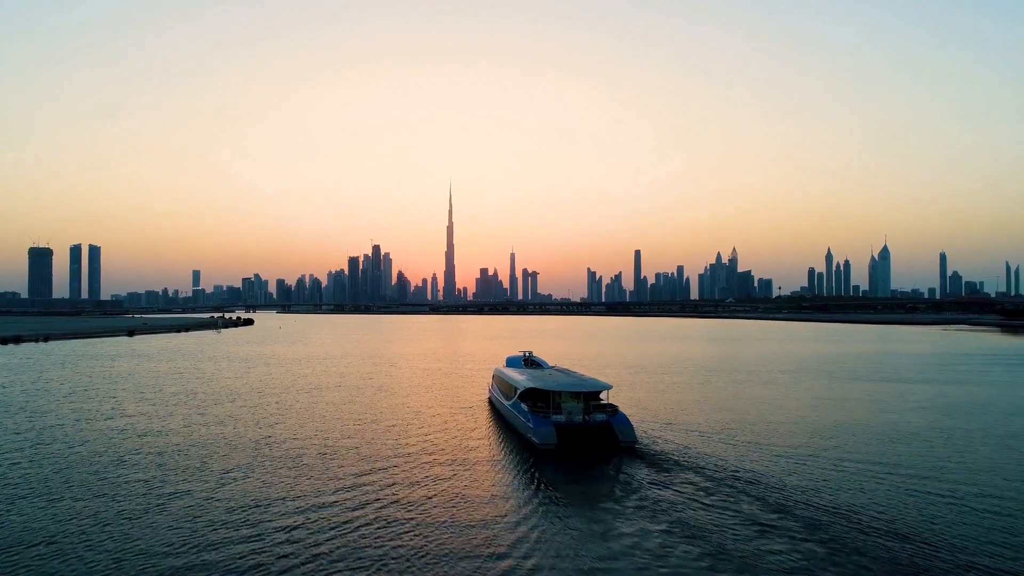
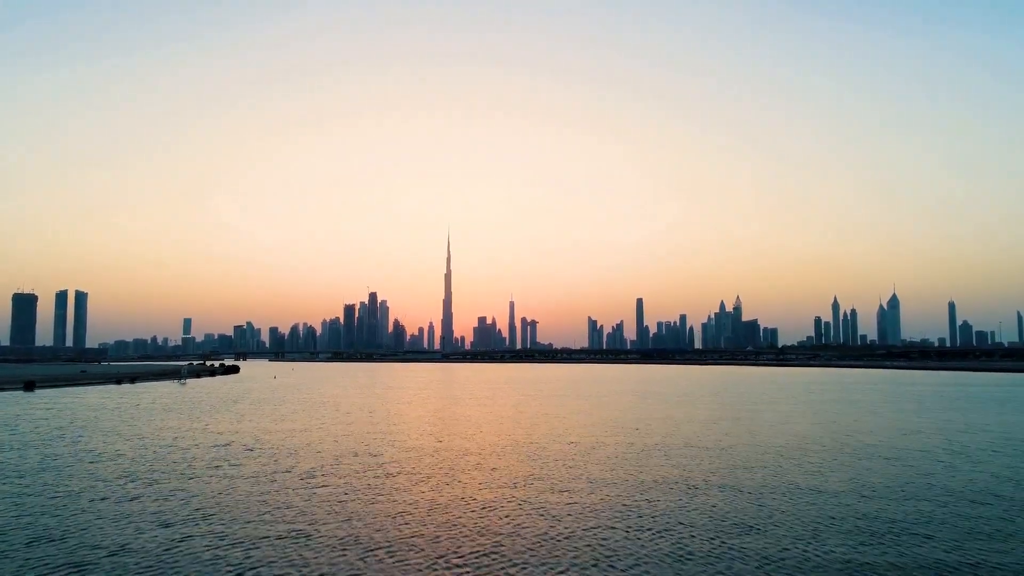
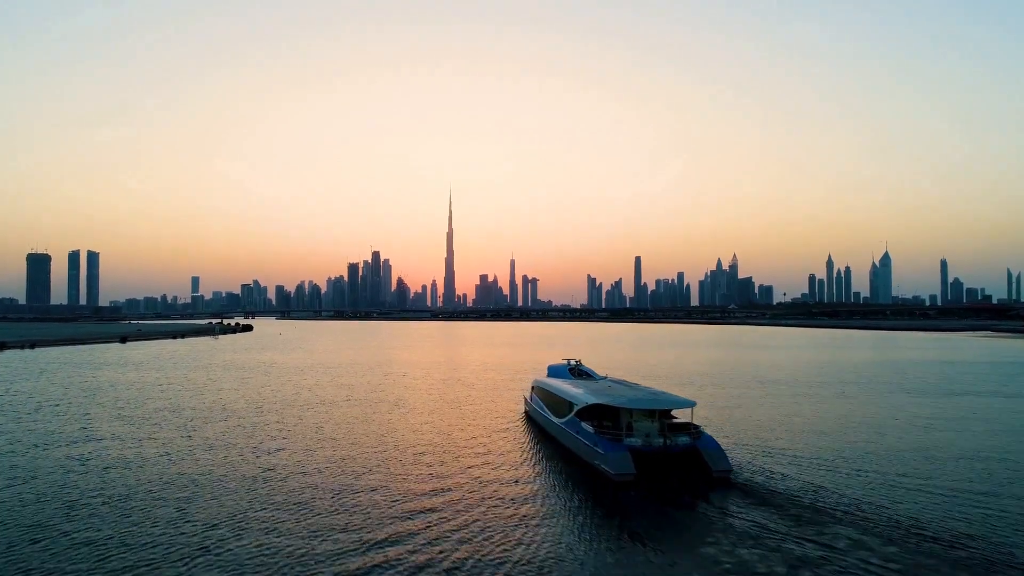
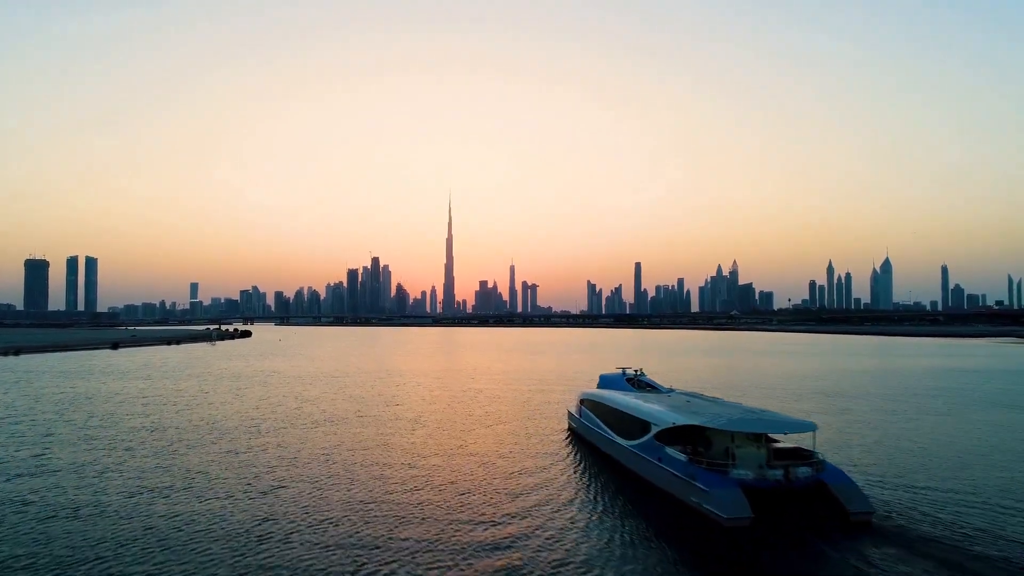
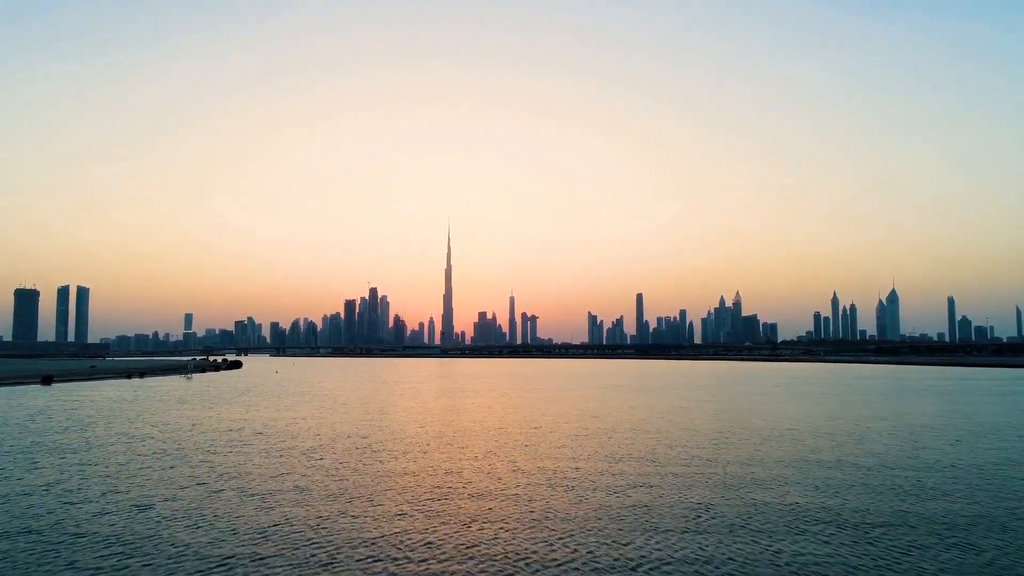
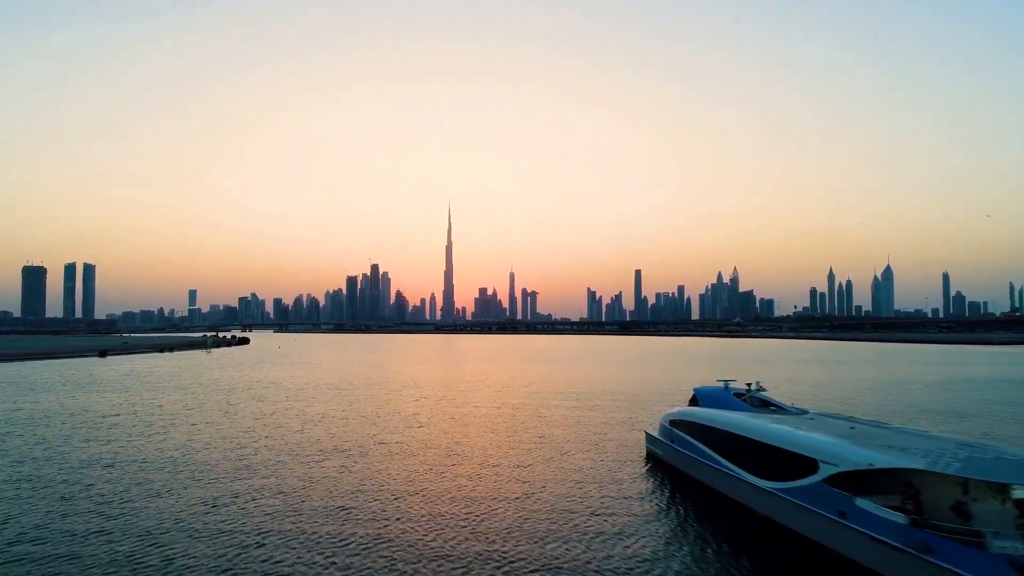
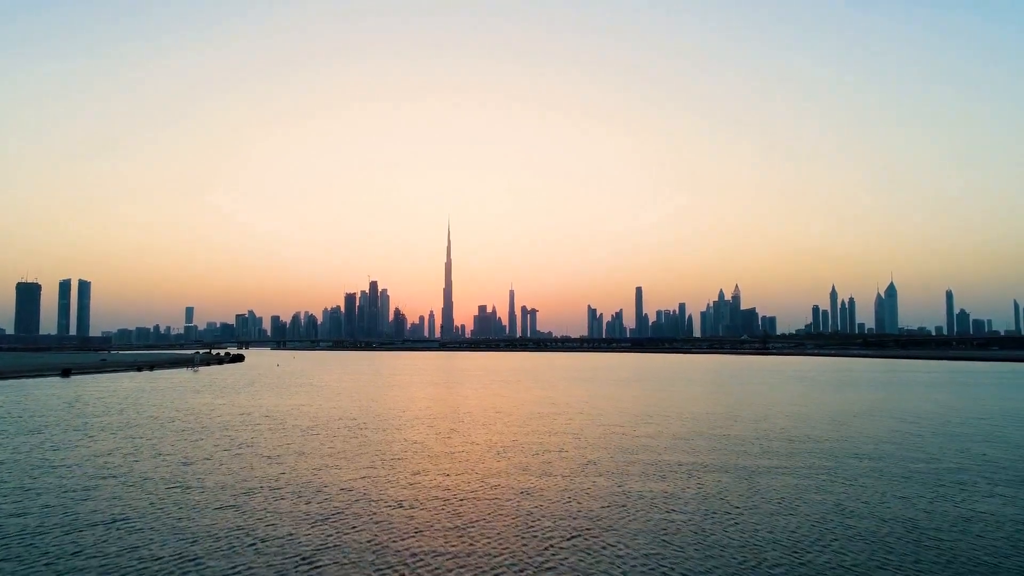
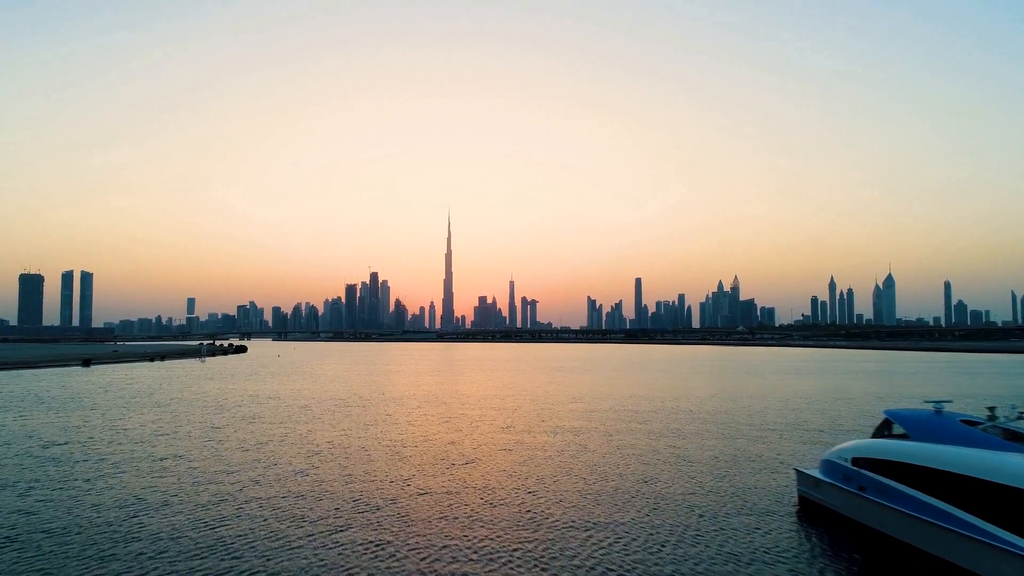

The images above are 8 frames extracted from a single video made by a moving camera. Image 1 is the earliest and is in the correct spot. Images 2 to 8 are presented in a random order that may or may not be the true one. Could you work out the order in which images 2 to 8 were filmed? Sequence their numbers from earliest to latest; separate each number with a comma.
3, 4, 6, 8, 7, 5, 2
